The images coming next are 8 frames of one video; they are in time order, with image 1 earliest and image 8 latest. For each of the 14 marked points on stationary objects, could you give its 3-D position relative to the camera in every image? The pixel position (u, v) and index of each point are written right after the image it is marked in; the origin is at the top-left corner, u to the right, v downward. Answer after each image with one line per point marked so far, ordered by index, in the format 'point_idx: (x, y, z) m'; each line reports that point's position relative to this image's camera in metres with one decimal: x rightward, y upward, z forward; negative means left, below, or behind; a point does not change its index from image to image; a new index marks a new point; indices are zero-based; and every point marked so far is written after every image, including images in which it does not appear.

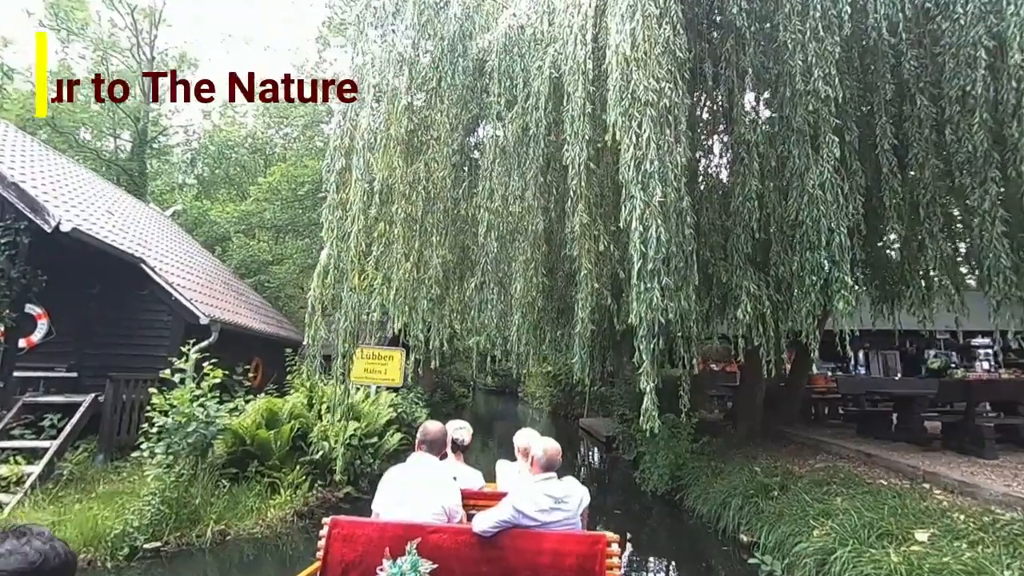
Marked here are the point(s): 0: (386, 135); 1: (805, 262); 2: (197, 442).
0: (-1.4, +1.6, +6.0) m
1: (+3.1, +0.3, +5.8) m
2: (-3.5, -1.7, +6.2) m
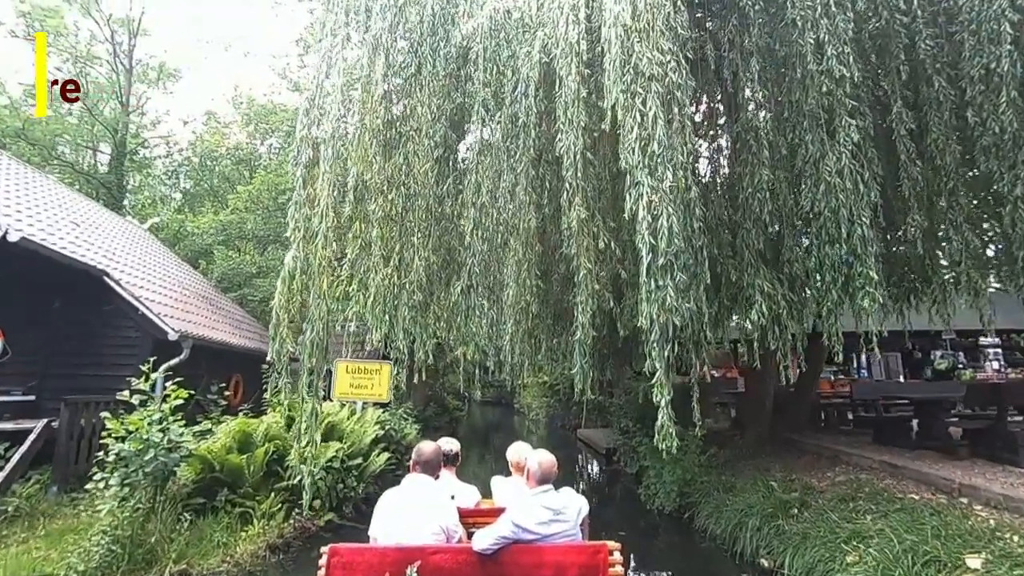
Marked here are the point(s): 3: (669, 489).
0: (-1.5, +1.6, +5.4) m
1: (+3.0, +0.3, +5.3) m
2: (-3.6, -1.9, +5.6) m
3: (+2.2, -2.8, +7.6) m
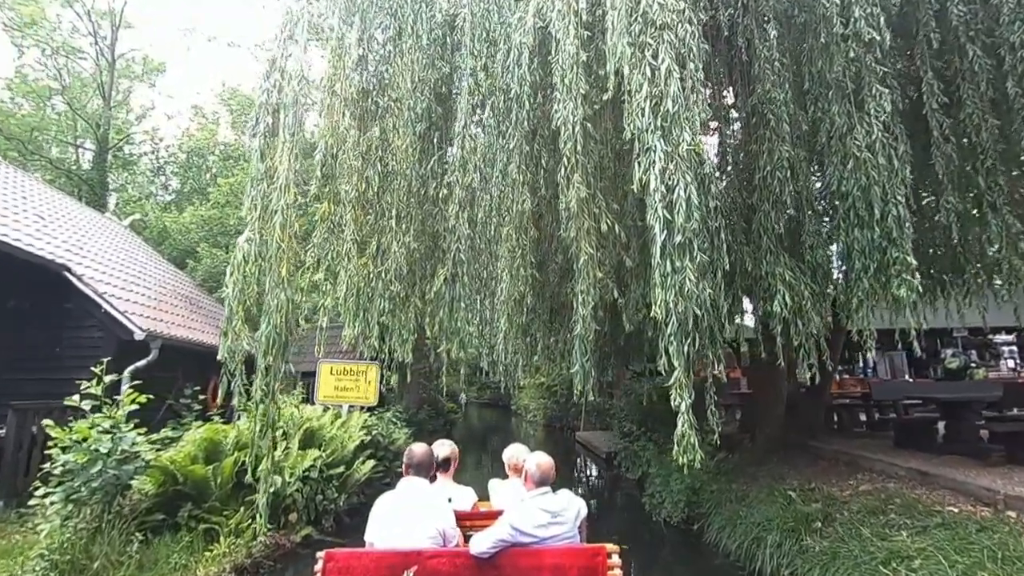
0: (-1.6, +1.7, +4.8) m
1: (+2.9, +0.4, +4.7) m
2: (-3.7, -1.8, +5.0) m
3: (+2.1, -2.7, +7.0) m
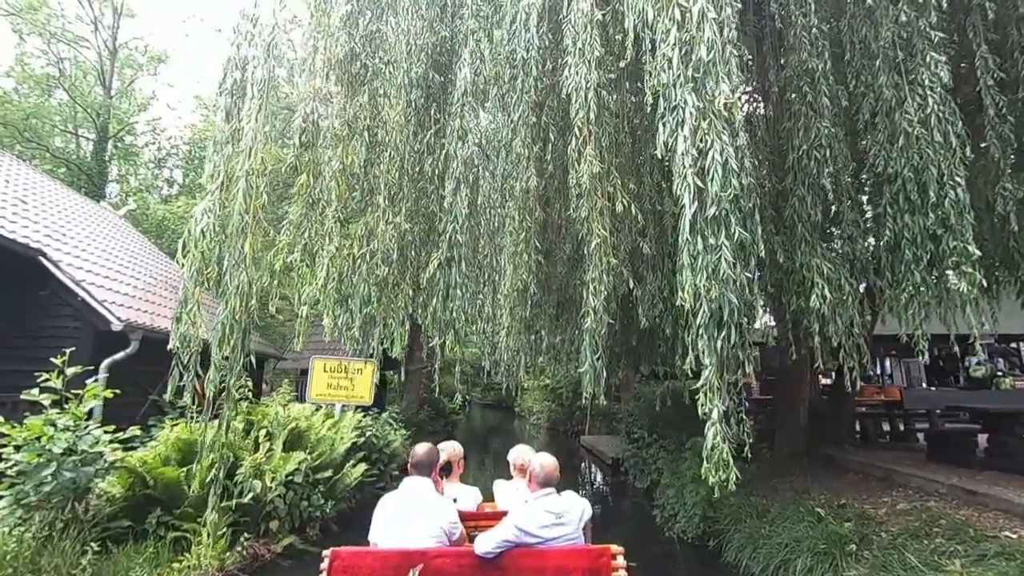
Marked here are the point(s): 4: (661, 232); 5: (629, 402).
0: (-1.5, +1.8, +4.3) m
1: (+3.0, +0.5, +4.2) m
2: (-3.7, -1.6, +4.5) m
3: (+2.1, -2.7, +6.5) m
4: (+1.2, +0.5, +4.4) m
5: (+2.2, -2.1, +10.3) m
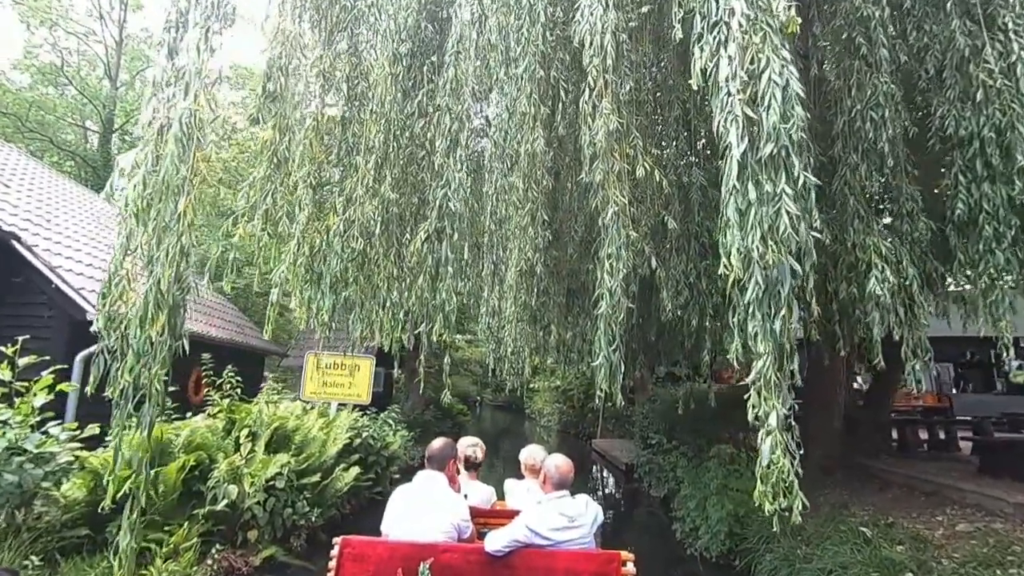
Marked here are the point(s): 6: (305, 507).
0: (-1.5, +1.9, +3.8) m
1: (+3.0, +0.6, +3.5) m
2: (-3.7, -1.5, +3.9) m
3: (+2.2, -2.6, +5.8) m
4: (+1.2, +0.6, +3.8) m
5: (+2.3, -2.0, +9.6) m
6: (-2.2, -2.3, +5.7) m
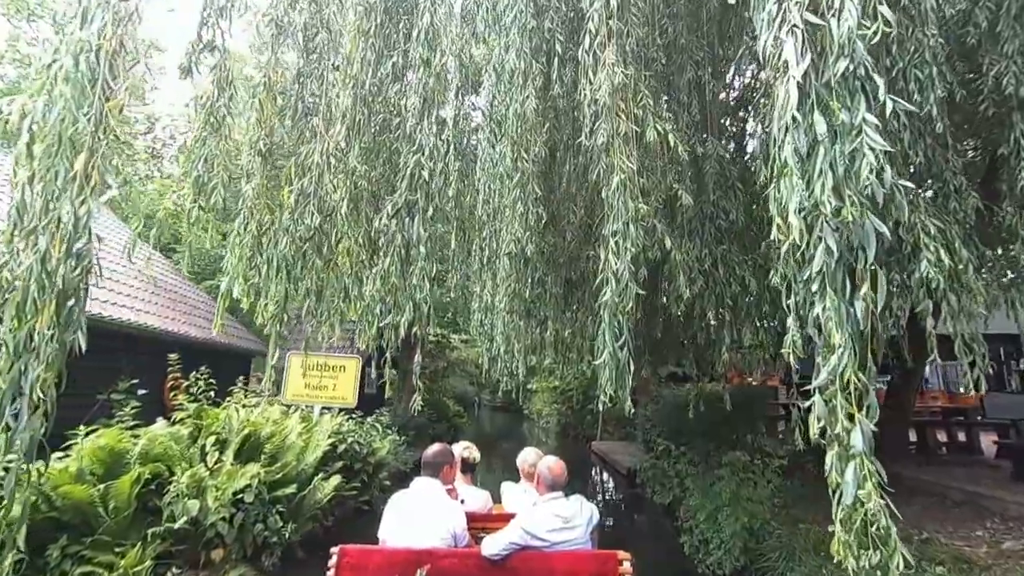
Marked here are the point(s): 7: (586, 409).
0: (-1.6, +2.0, +3.3) m
1: (+2.9, +0.6, +3.0) m
2: (-3.7, -1.4, +3.4) m
3: (+2.1, -2.5, +5.3) m
4: (+1.2, +0.7, +3.3) m
5: (+2.2, -2.0, +9.1) m
6: (-2.2, -2.2, +5.2) m
7: (+1.9, -3.0, +13.8) m
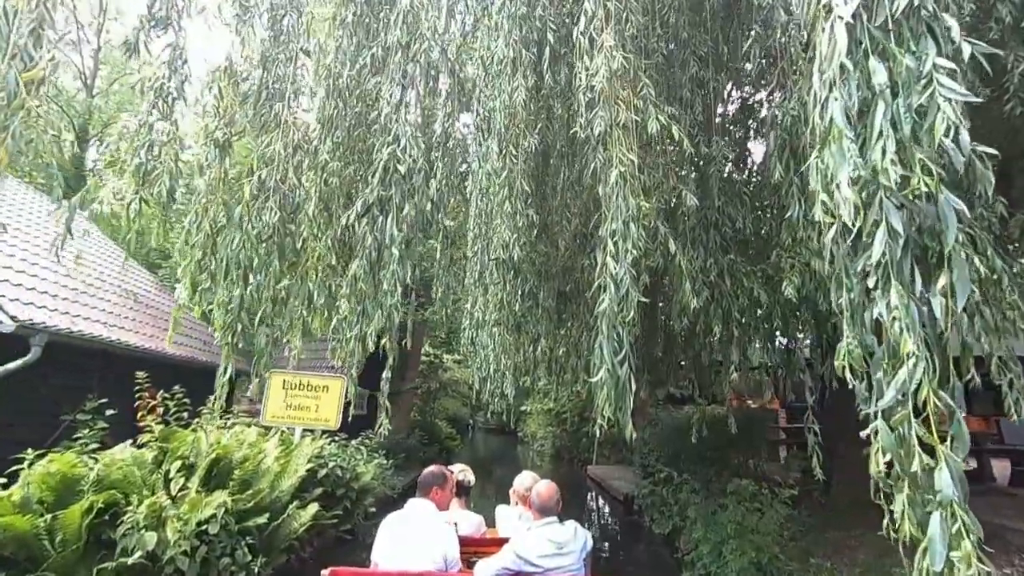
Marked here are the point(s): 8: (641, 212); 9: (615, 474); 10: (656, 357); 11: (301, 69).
0: (-1.6, +1.9, +3.0) m
1: (+2.8, +0.6, +2.7) m
2: (-3.8, -1.5, +3.0) m
3: (+2.0, -2.6, +4.9) m
4: (+1.1, +0.6, +3.0) m
5: (+2.1, -2.2, +8.7) m
6: (-2.3, -2.3, +4.8) m
7: (+1.7, -3.5, +13.4) m
8: (+0.6, +0.3, +2.5) m
9: (+2.1, -3.9, +11.5) m
10: (+1.2, -0.5, +4.4) m
11: (-1.1, +1.2, +2.9) m
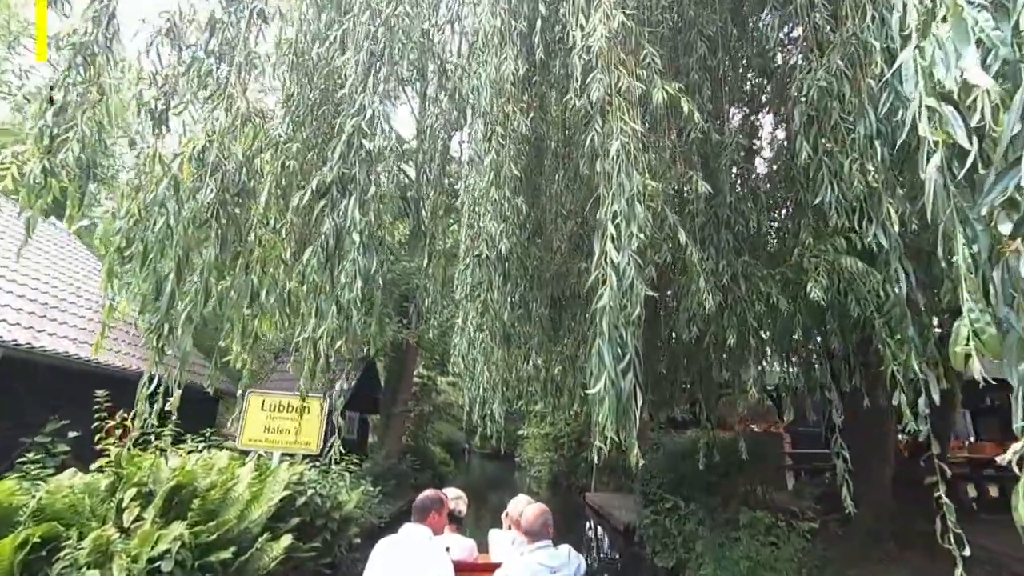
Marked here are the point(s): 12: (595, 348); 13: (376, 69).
0: (-1.7, +1.9, +2.7) m
1: (+2.8, +0.6, +2.4) m
2: (-3.9, -1.4, +2.5) m
3: (+1.9, -2.7, +4.4) m
4: (+1.0, +0.6, +2.7) m
5: (+2.0, -2.5, +8.2) m
6: (-2.4, -2.4, +4.3) m
7: (+1.6, -3.9, +12.9) m
8: (+0.5, +0.3, +2.1) m
9: (+2.0, -4.3, +10.9) m
10: (+1.1, -0.6, +4.0) m
11: (-1.2, +1.2, +2.6) m
12: (+0.3, -0.2, +2.0) m
13: (-0.6, +0.9, +2.5) m
